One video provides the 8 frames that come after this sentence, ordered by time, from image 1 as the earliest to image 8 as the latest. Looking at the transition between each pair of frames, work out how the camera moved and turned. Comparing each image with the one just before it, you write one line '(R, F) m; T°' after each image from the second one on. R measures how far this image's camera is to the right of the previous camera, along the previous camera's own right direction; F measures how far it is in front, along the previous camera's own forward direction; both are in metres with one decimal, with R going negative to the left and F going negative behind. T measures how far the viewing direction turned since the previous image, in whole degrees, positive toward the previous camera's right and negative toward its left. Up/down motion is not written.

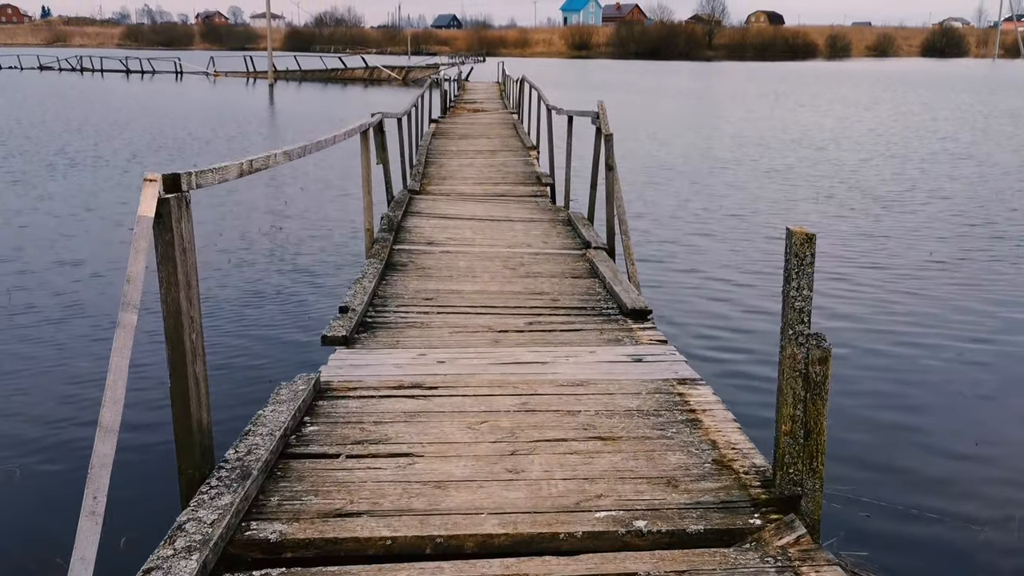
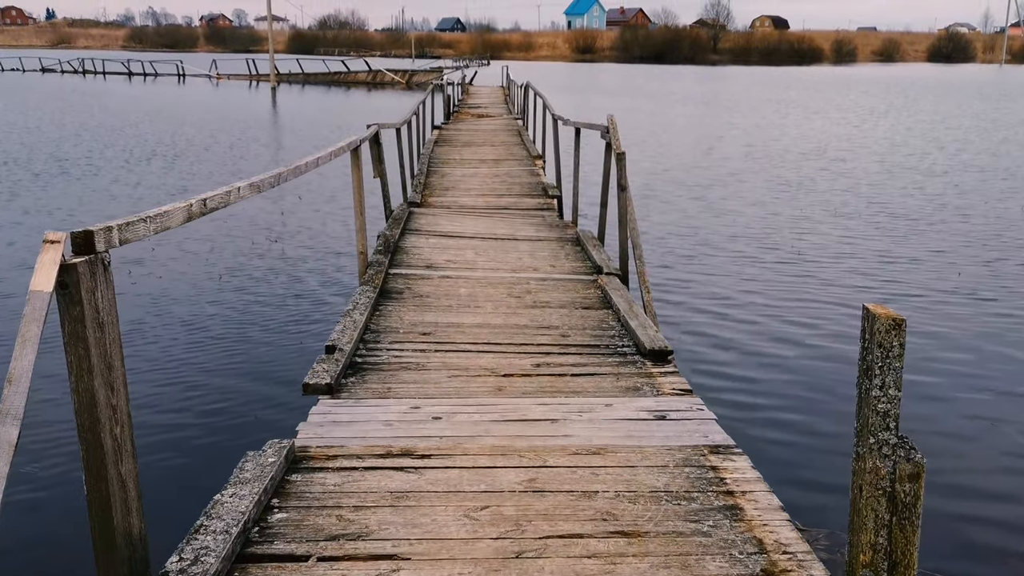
(0.0, +0.5) m; 0°
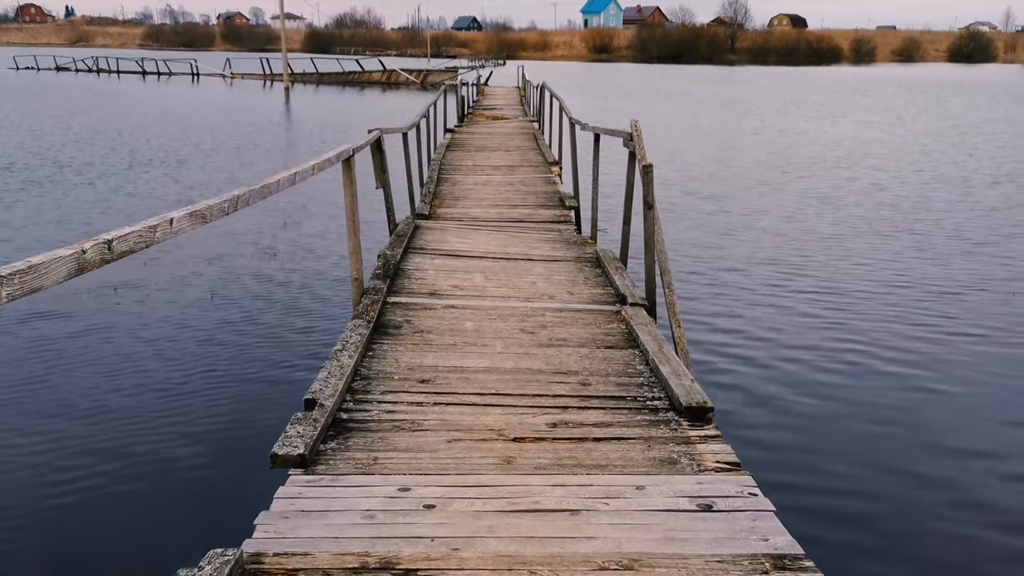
(0.0, +0.6) m; -1°
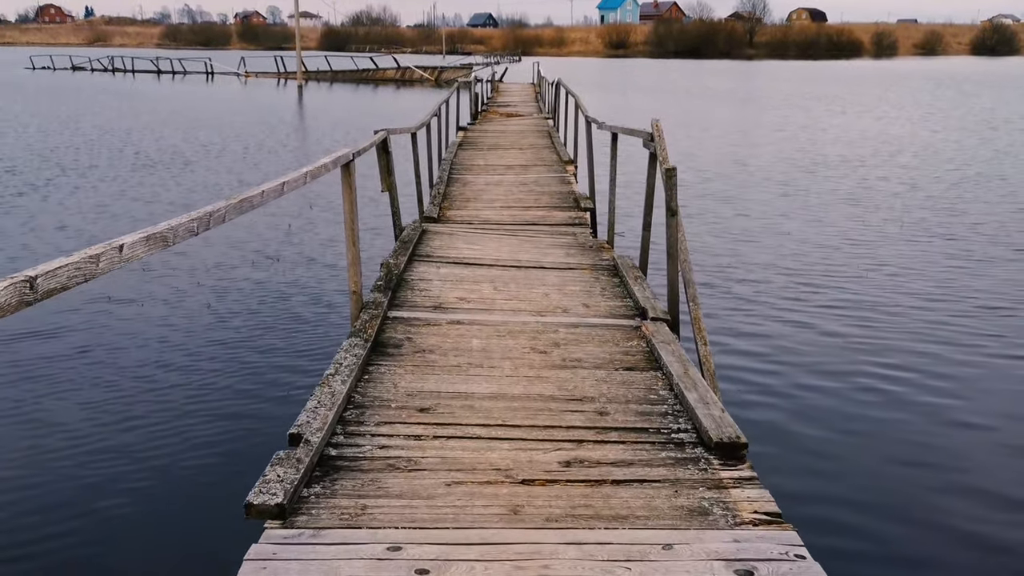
(0.0, +0.4) m; -1°
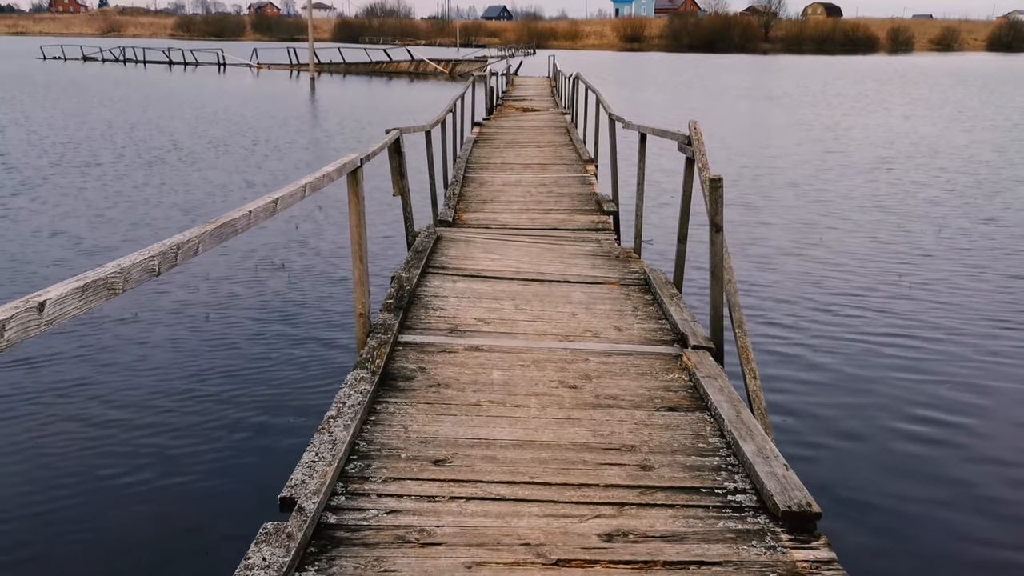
(-0.1, +0.5) m; -1°
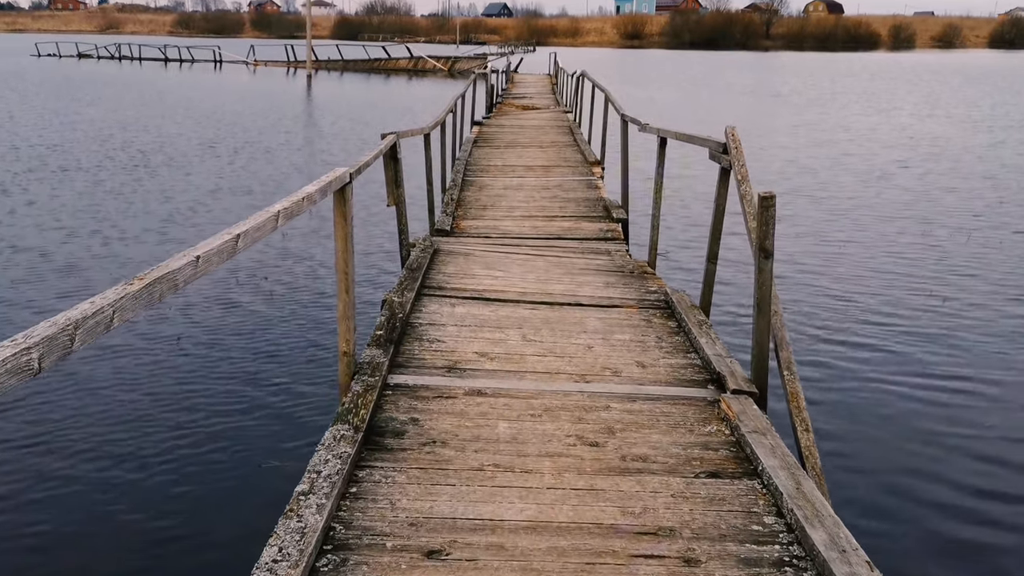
(0.0, +0.6) m; 0°
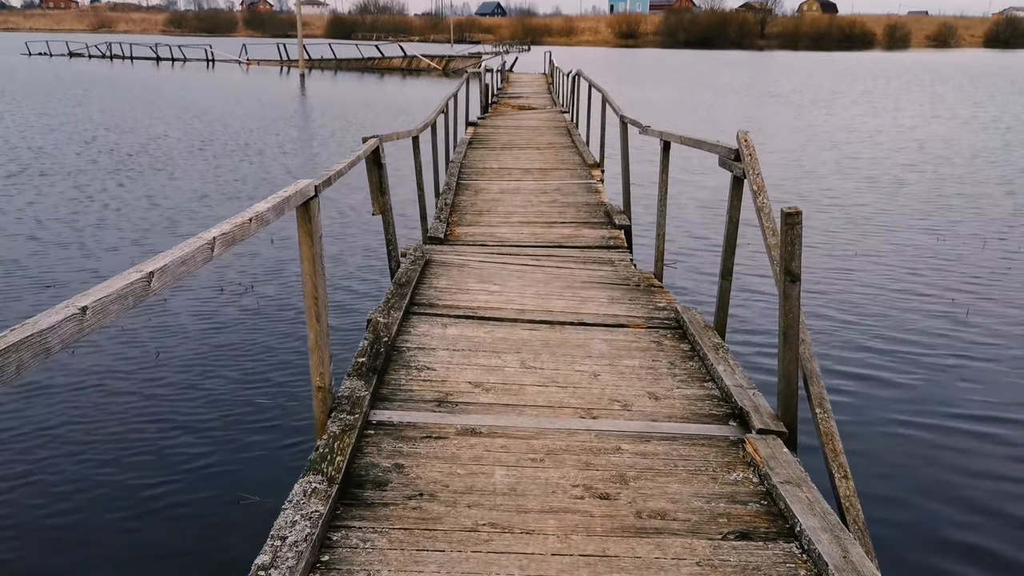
(0.0, +0.4) m; 0°
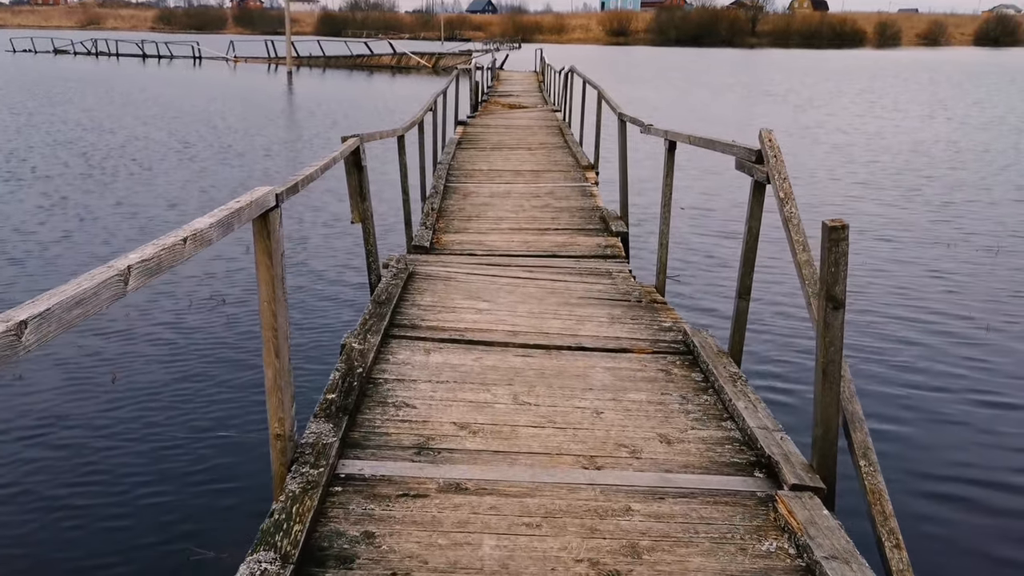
(0.0, +0.5) m; 0°
